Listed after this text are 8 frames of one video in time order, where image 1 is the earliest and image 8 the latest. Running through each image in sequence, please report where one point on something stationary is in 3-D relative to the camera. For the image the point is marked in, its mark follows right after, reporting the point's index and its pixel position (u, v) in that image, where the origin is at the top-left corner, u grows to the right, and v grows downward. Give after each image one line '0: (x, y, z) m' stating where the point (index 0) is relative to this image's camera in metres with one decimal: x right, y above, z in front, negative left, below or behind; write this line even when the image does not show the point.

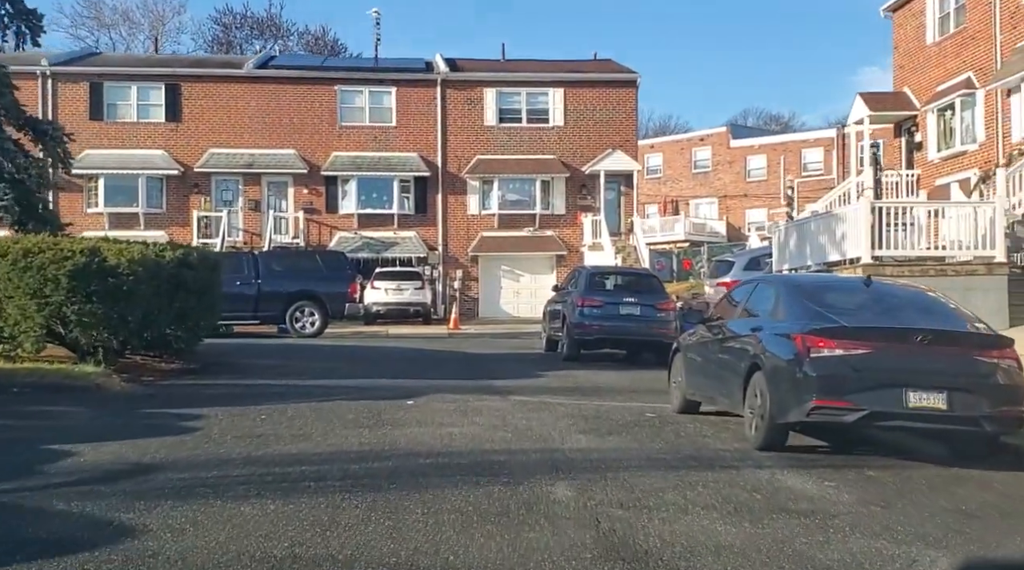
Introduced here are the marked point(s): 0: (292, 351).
0: (-3.6, -1.1, +19.5) m
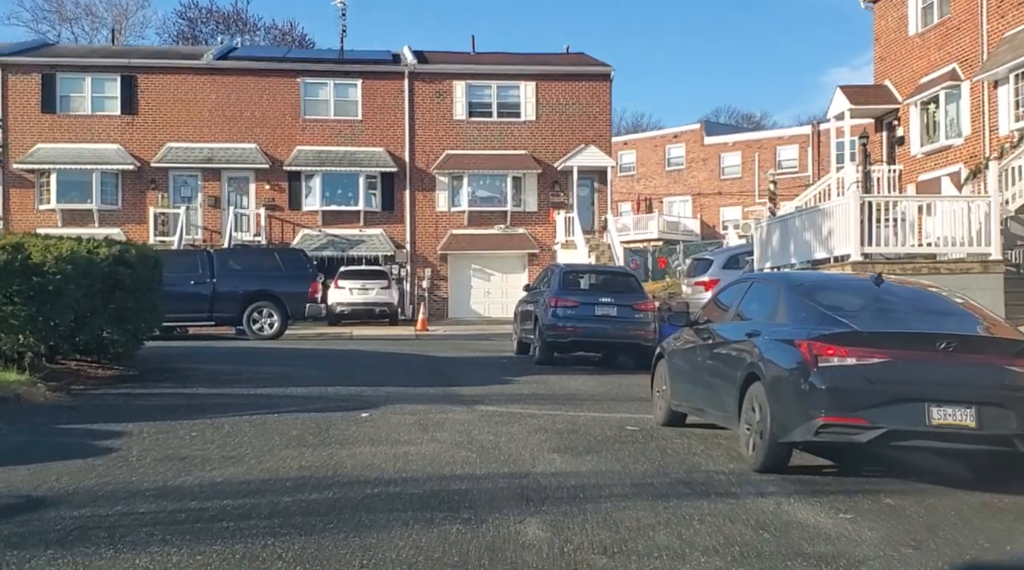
0: (-4.1, -1.1, +18.3) m
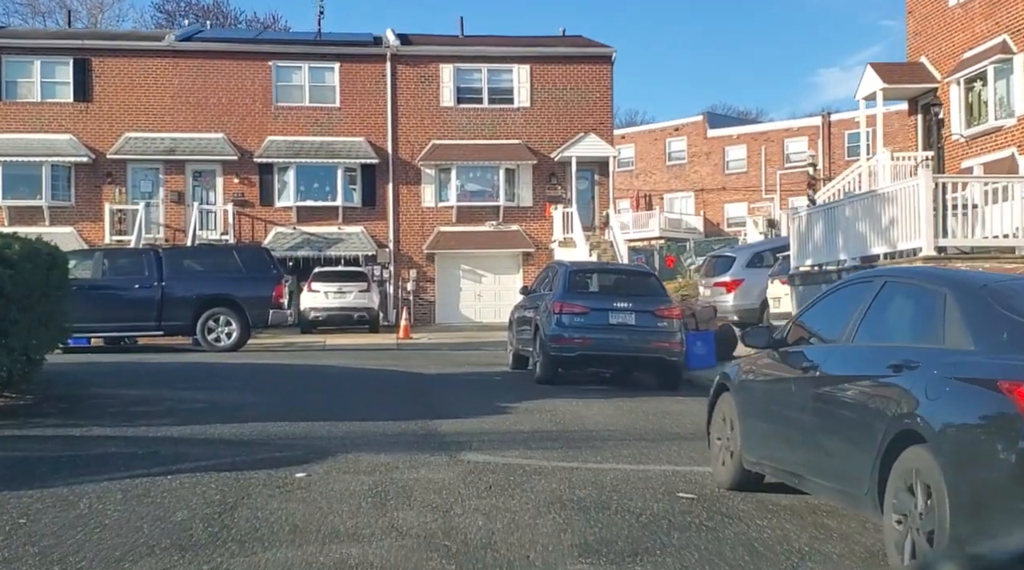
0: (-4.1, -1.1, +15.0) m
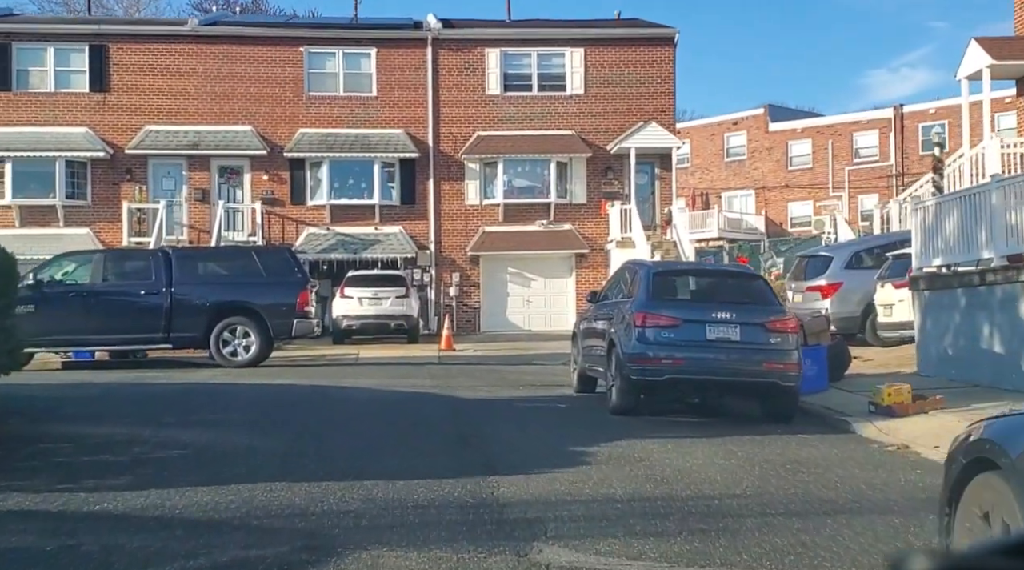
0: (-3.4, -1.2, +12.2) m
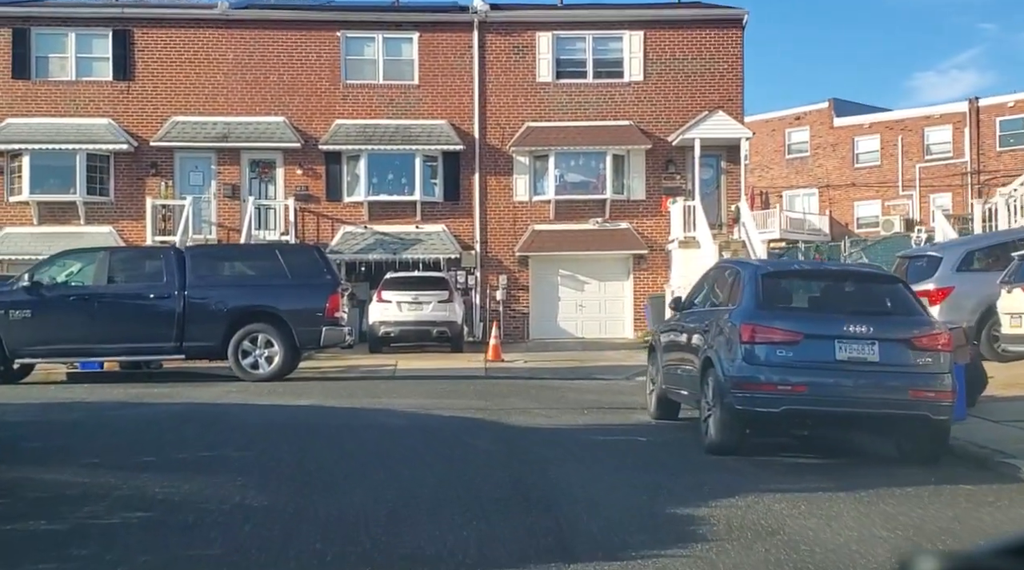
0: (-2.9, -1.2, +10.0) m
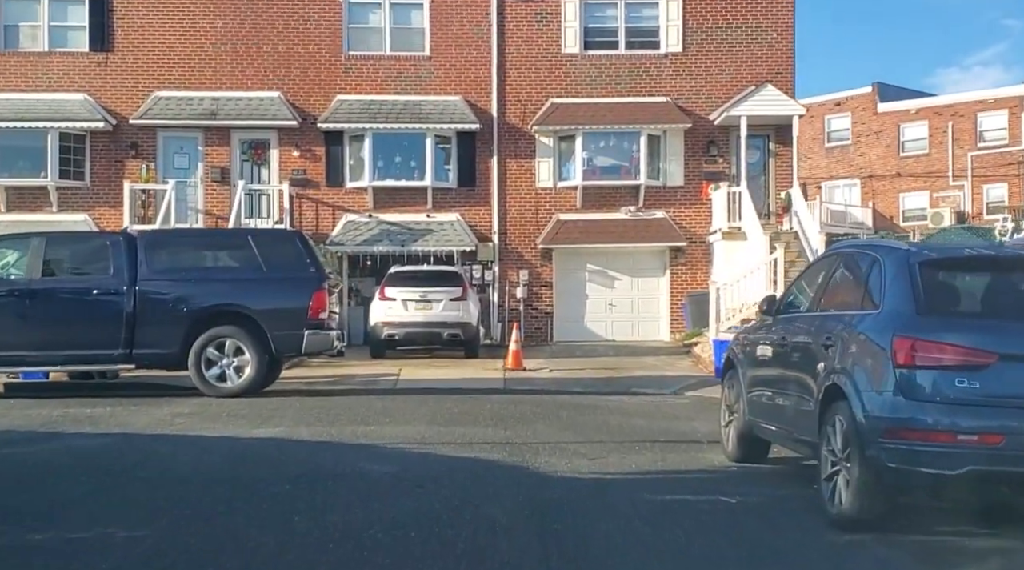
0: (-2.7, -1.2, +7.0) m
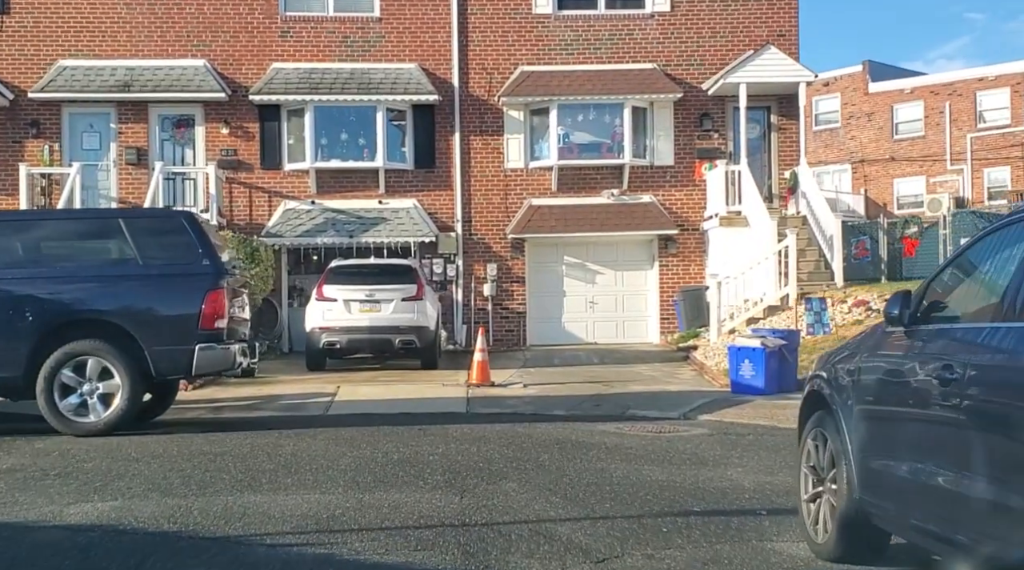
0: (-2.8, -1.2, +3.6) m
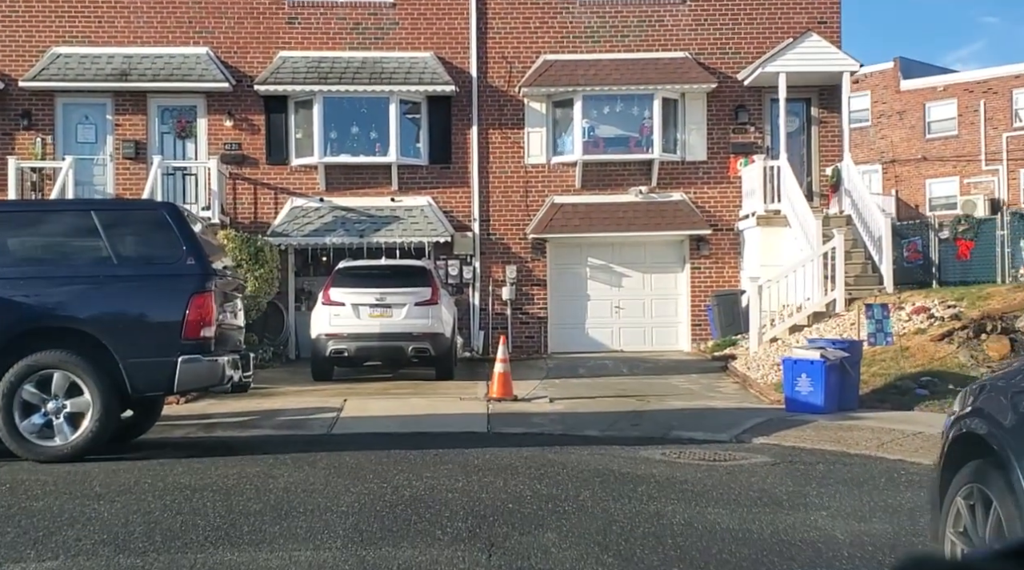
0: (-2.7, -1.2, +2.2) m
